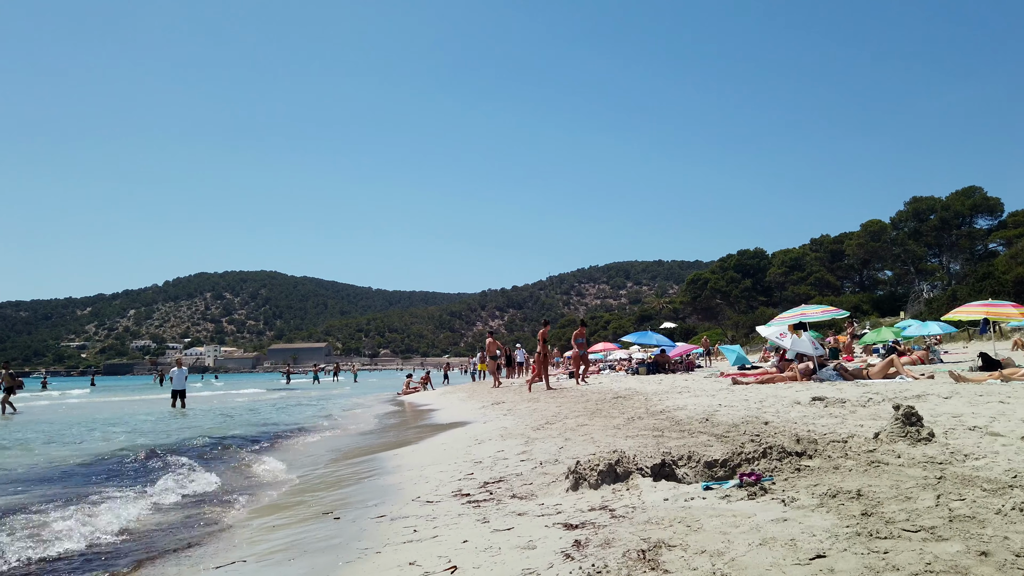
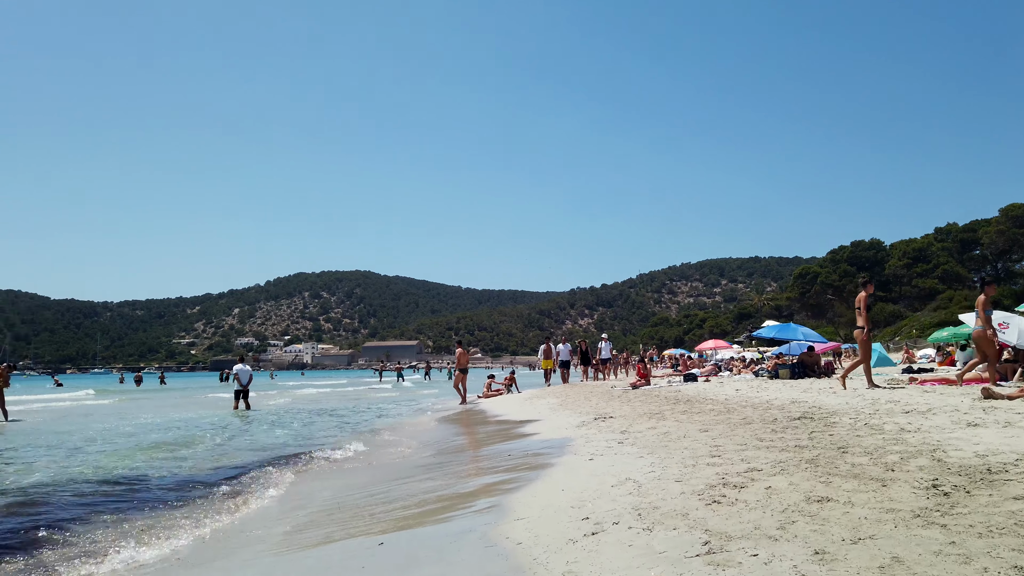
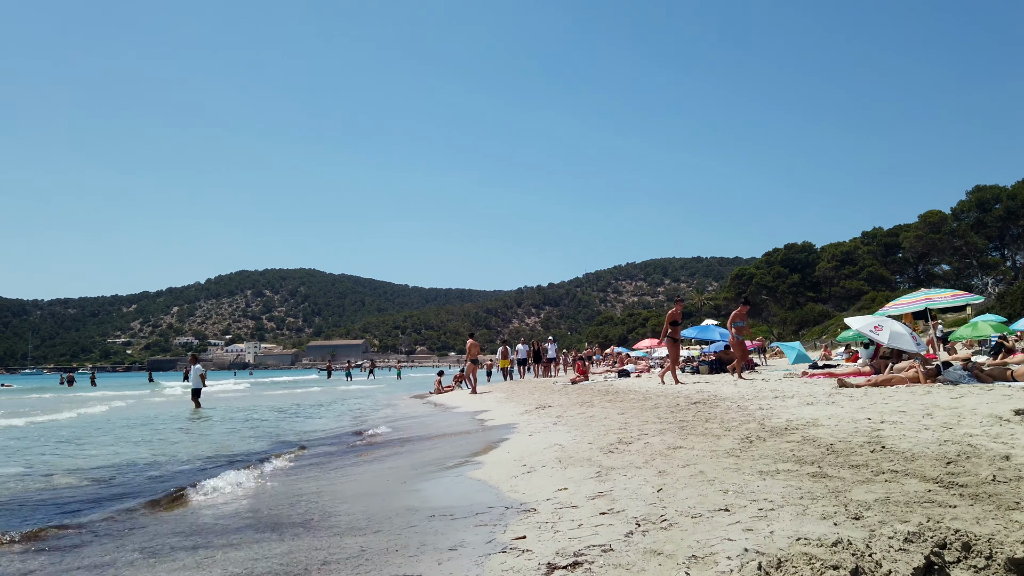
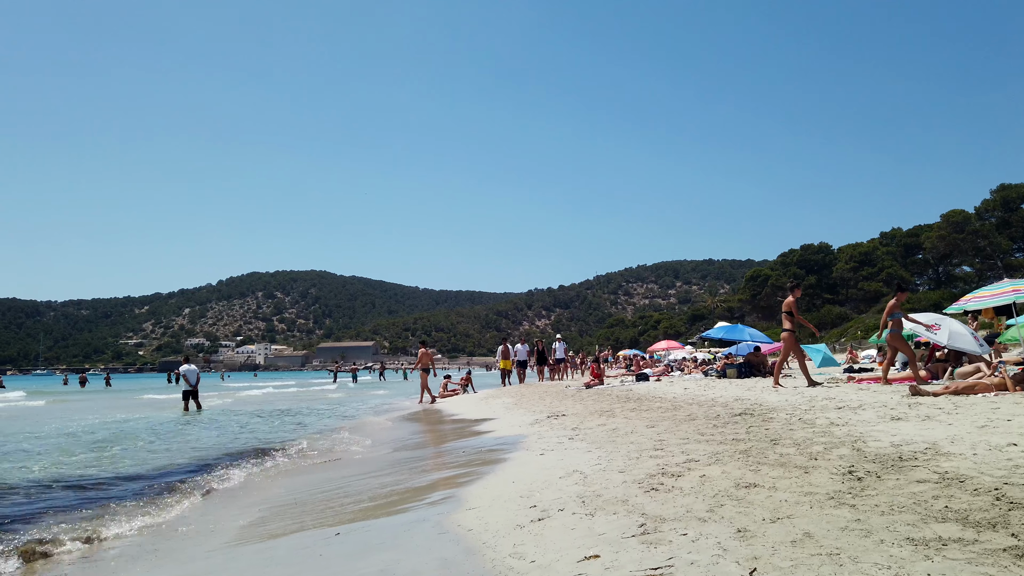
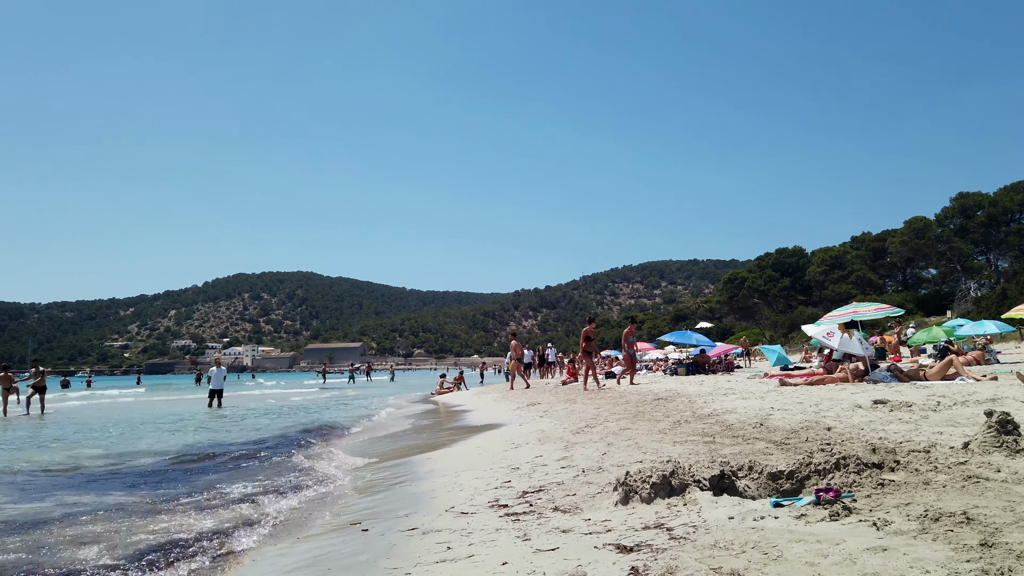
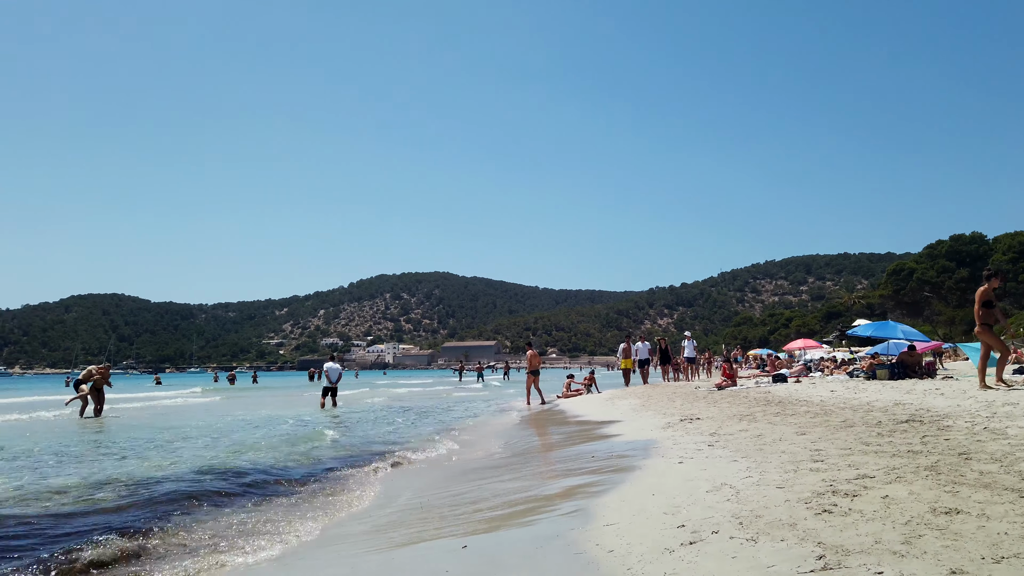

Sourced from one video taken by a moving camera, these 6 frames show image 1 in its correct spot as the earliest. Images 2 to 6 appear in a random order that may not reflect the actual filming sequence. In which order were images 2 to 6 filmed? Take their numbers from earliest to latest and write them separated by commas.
5, 3, 4, 2, 6
